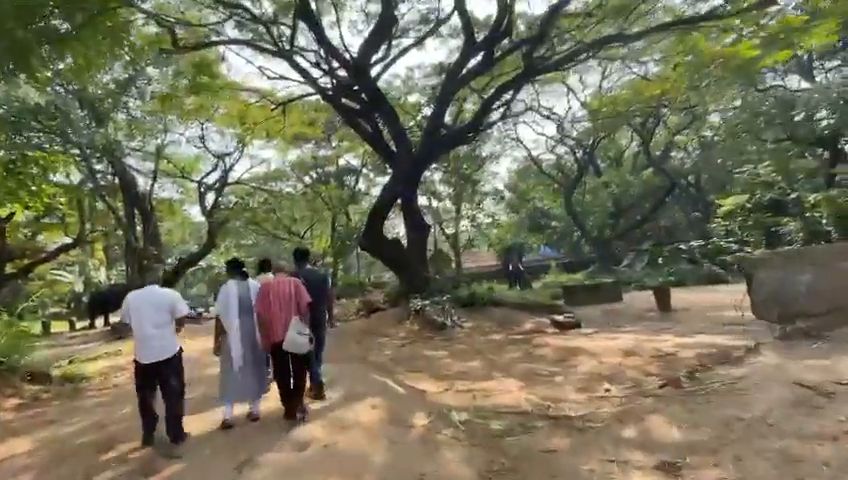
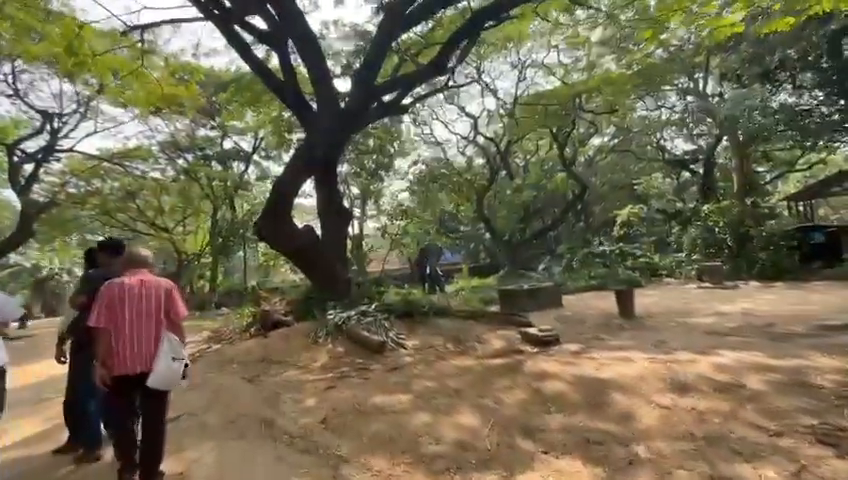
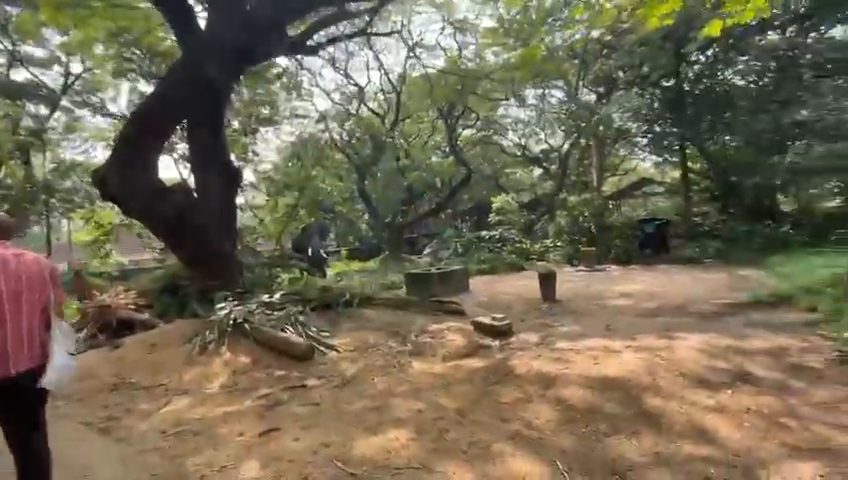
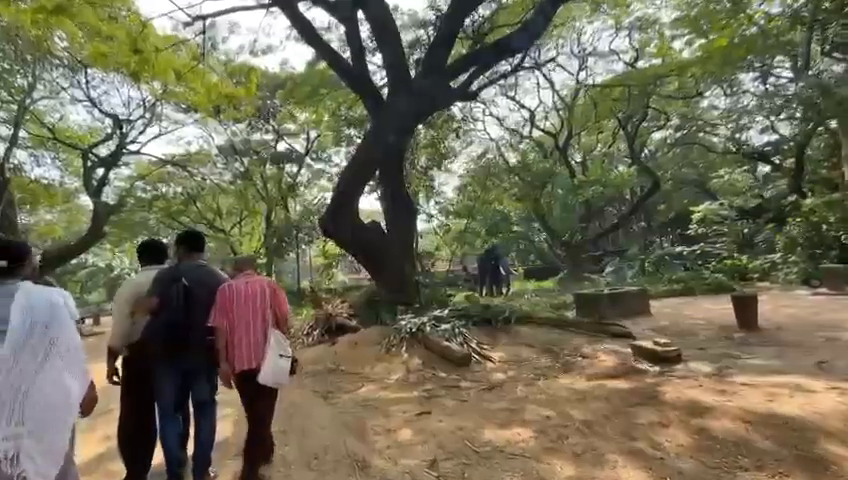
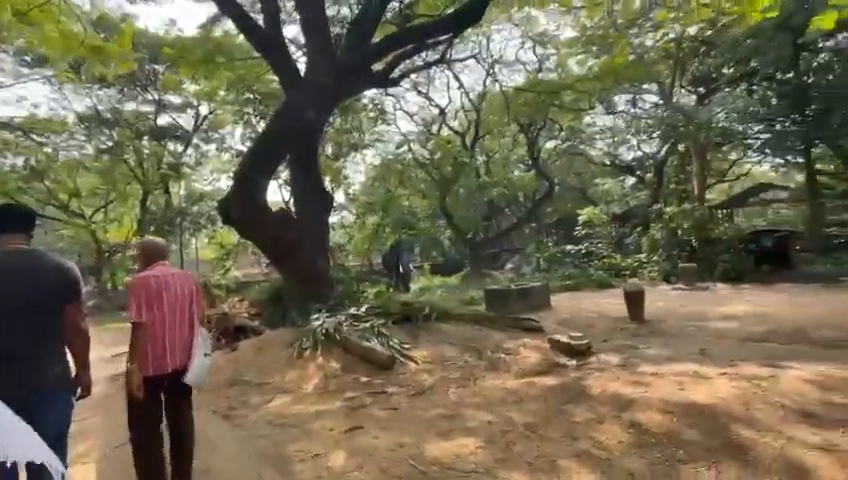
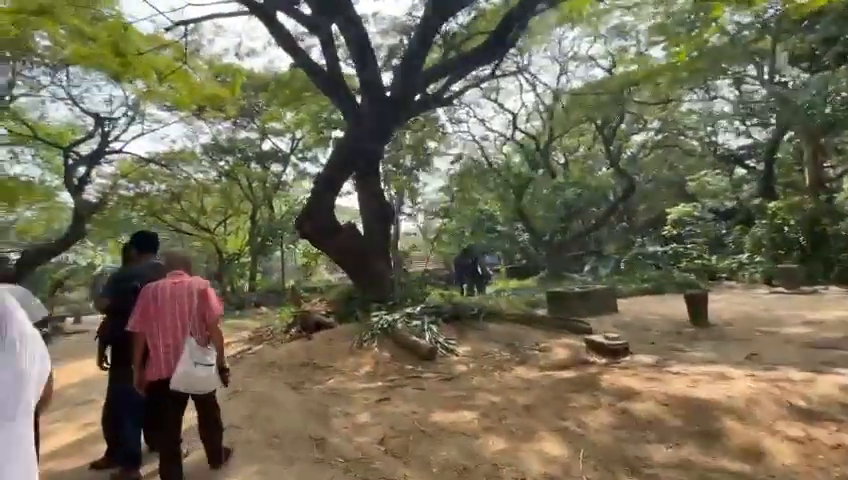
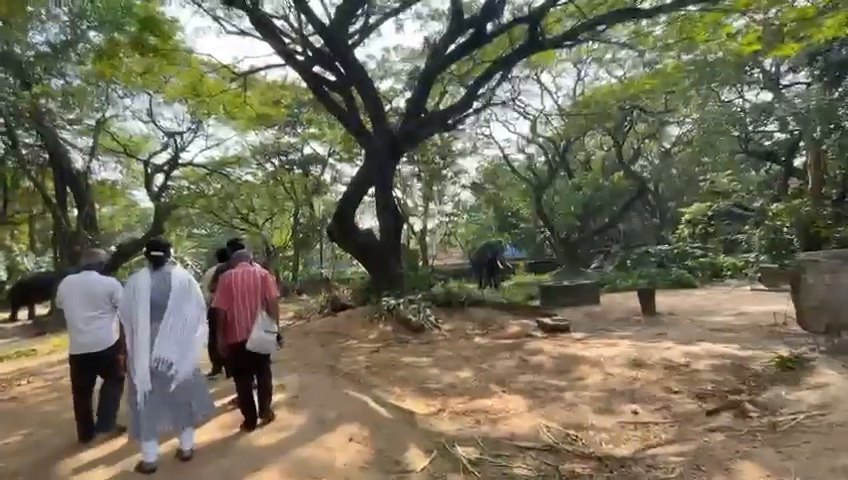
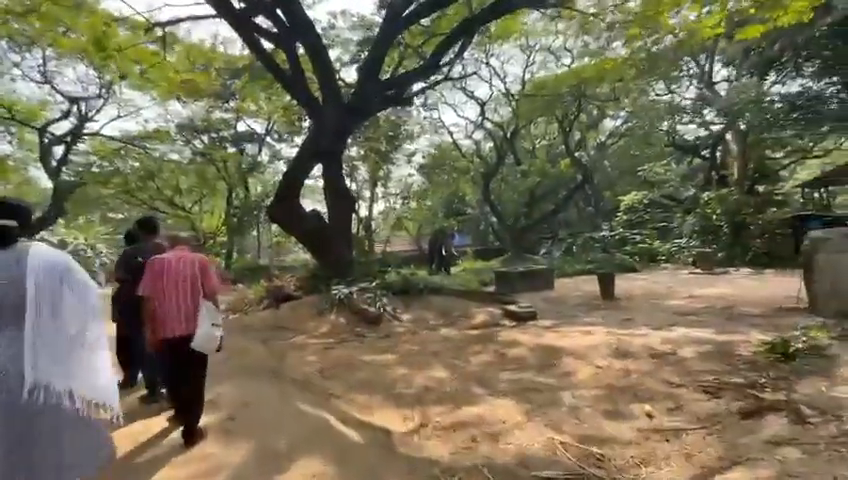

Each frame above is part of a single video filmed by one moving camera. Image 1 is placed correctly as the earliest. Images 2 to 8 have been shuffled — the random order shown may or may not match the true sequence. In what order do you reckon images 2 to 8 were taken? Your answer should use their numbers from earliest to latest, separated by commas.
7, 8, 2, 6, 4, 5, 3
